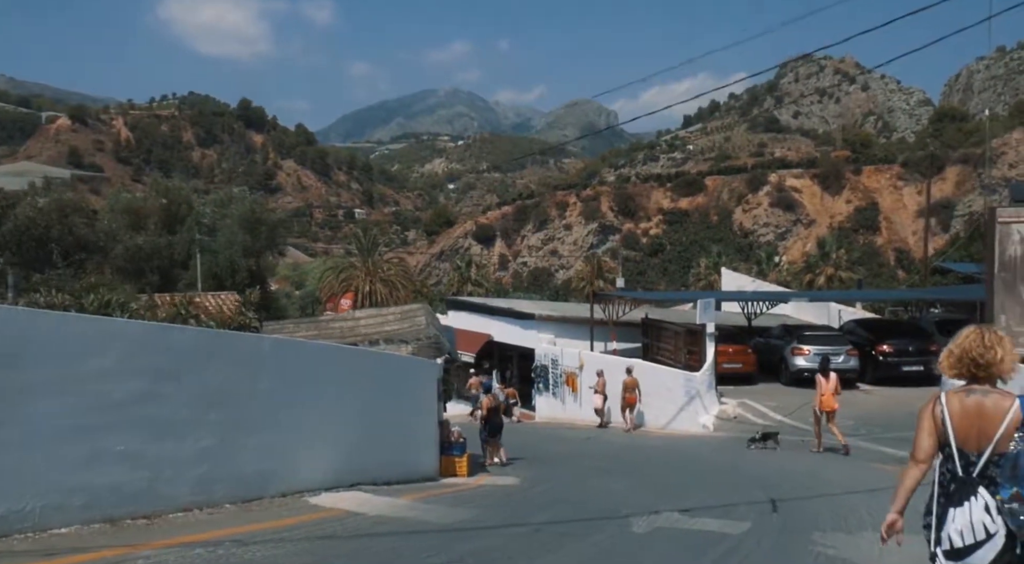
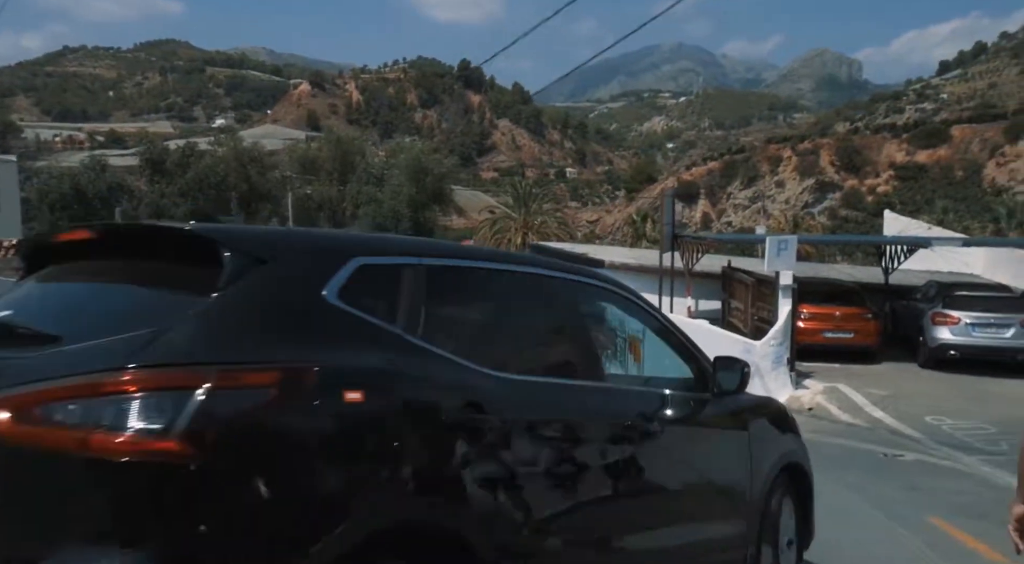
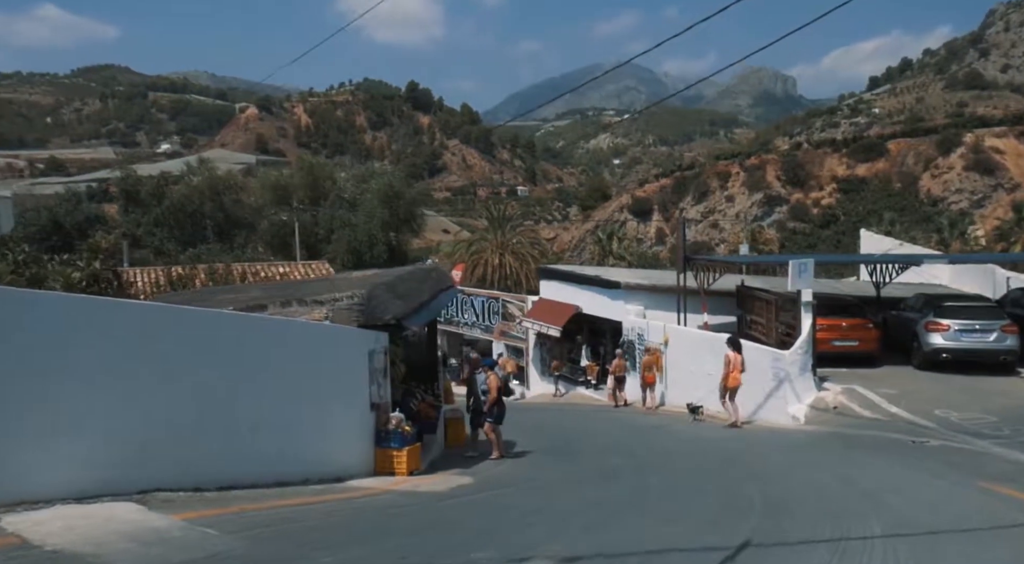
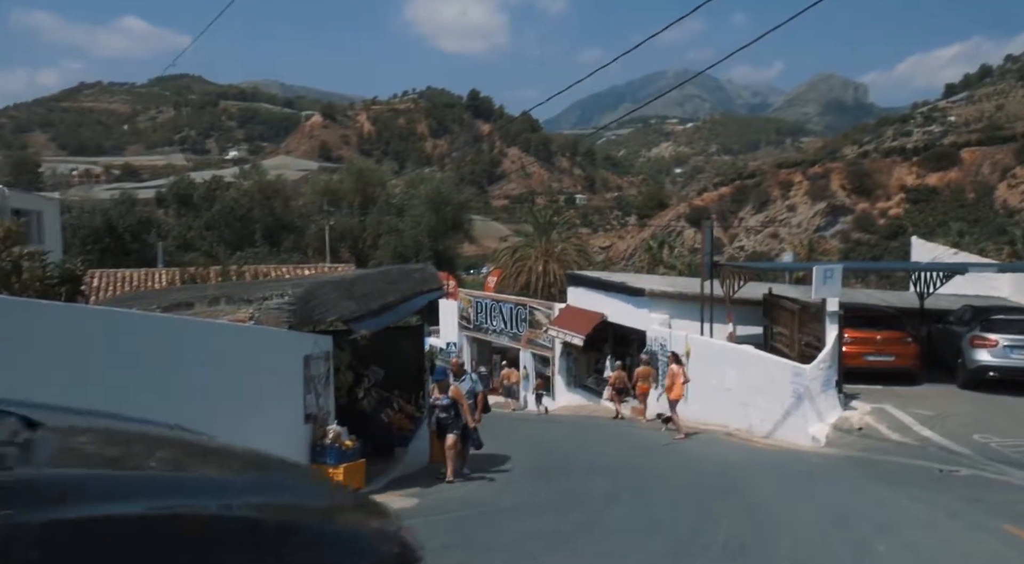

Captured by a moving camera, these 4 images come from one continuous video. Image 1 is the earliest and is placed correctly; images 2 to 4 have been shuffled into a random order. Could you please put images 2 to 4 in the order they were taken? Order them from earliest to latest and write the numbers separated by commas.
3, 4, 2
